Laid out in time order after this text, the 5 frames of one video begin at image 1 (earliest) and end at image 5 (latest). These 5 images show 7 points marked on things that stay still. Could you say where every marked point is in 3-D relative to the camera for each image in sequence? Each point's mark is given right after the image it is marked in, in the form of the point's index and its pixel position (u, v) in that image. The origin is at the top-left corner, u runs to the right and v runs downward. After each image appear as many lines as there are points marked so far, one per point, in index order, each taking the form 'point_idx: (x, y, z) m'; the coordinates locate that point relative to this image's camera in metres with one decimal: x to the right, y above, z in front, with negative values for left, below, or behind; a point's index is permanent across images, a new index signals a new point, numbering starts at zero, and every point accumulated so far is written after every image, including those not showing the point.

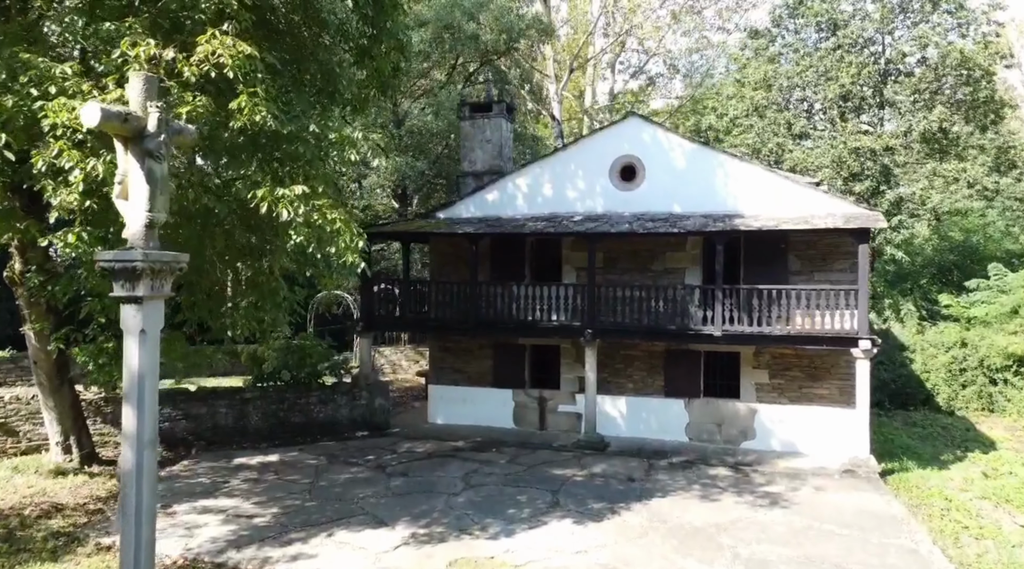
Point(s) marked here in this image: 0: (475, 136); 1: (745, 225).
0: (-0.8, +3.4, +19.7) m
1: (+4.4, +1.1, +16.2) m
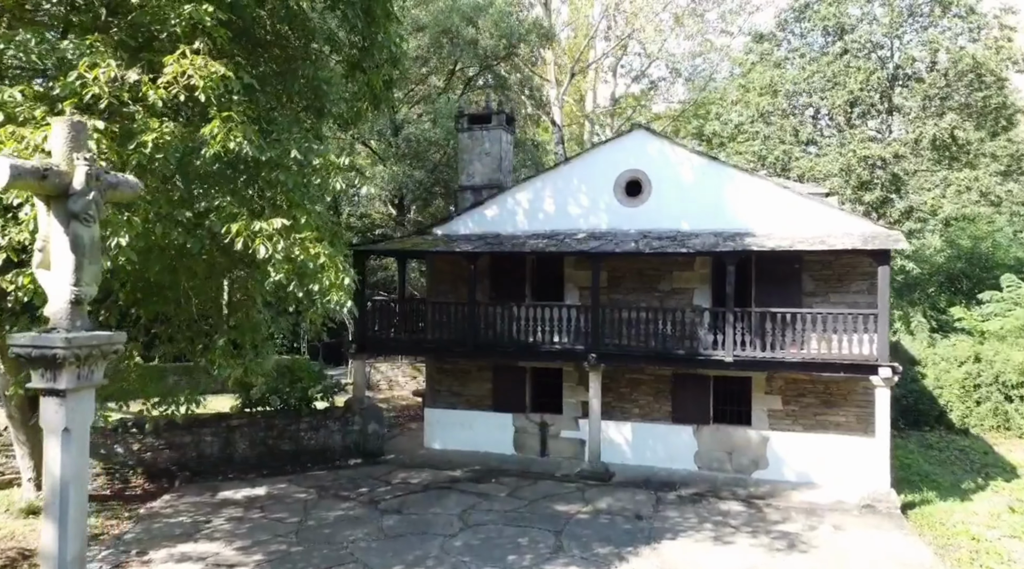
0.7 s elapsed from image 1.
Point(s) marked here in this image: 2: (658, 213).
0: (-0.8, +3.0, +18.9) m
1: (+4.4, +0.7, +15.4) m
2: (+2.9, +1.4, +17.0) m
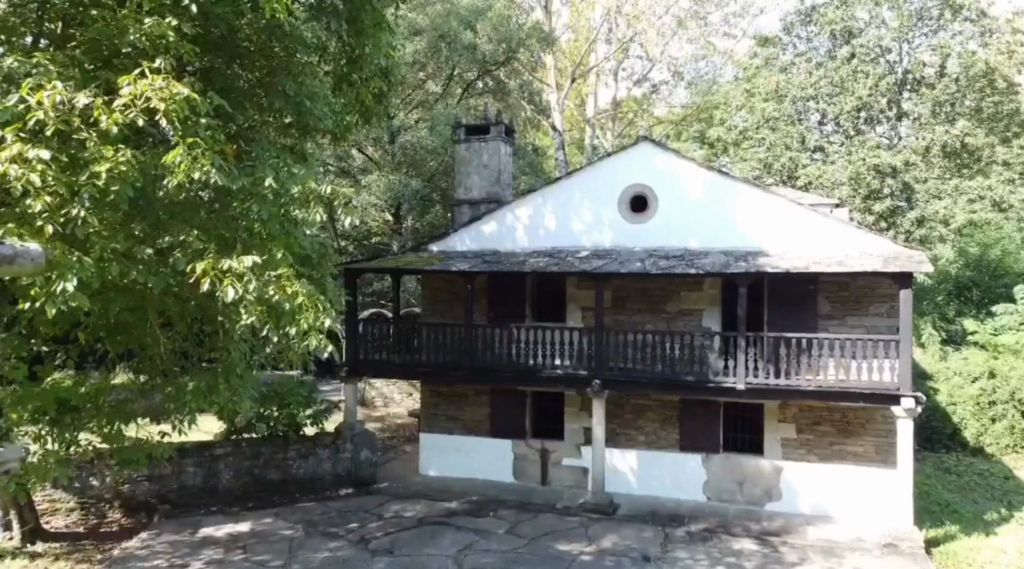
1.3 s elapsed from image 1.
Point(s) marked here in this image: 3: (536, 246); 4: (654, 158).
0: (-0.9, +2.6, +18.1) m
1: (+4.4, +0.3, +14.5) m
2: (+2.9, +1.0, +16.2) m
3: (+0.5, +0.8, +16.9) m
4: (+2.7, +2.4, +16.1) m
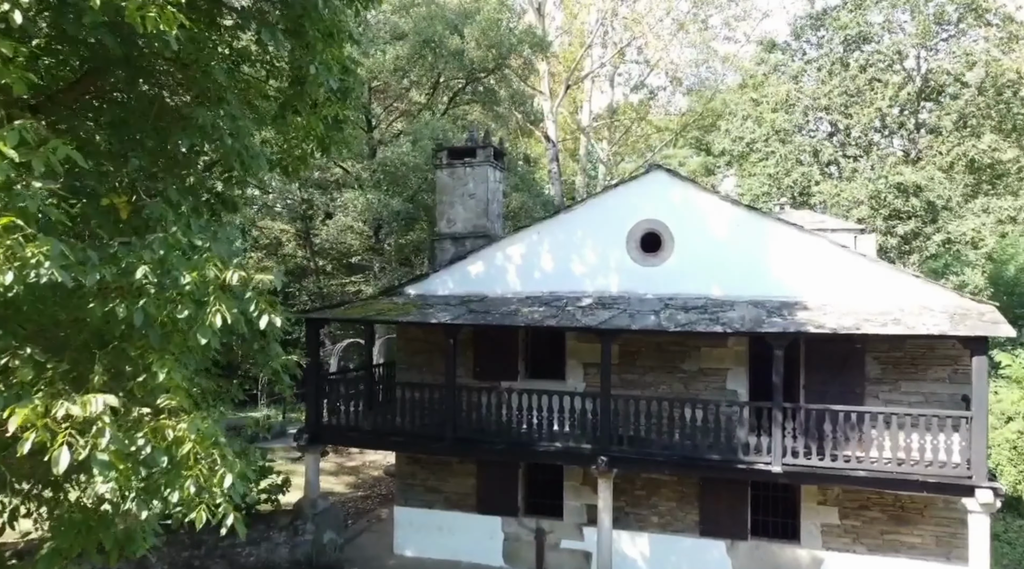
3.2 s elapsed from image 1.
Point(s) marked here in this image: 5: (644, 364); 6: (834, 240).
0: (-1.0, +1.7, +15.6) m
1: (+4.3, -0.6, +12.1) m
2: (+2.8, +0.2, +13.7) m
3: (+0.3, -0.1, +14.5) m
4: (+2.6, +1.5, +13.7) m
5: (+2.1, -1.3, +13.8) m
6: (+4.9, +0.7, +12.9) m
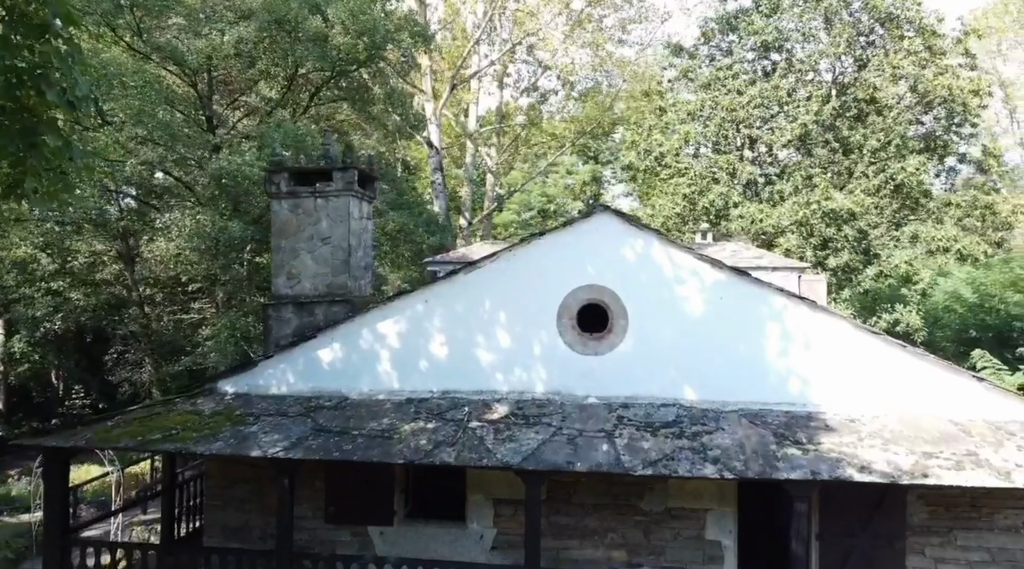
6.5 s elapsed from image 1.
0: (-2.6, +0.7, +10.5) m
1: (+3.2, -1.7, +7.8) m
2: (+1.4, -0.9, +9.2) m
3: (-1.1, -1.2, +9.6) m
4: (+1.2, +0.4, +9.1) m
5: (+0.8, -2.4, +9.2) m
6: (+3.7, -0.4, +8.7) m
